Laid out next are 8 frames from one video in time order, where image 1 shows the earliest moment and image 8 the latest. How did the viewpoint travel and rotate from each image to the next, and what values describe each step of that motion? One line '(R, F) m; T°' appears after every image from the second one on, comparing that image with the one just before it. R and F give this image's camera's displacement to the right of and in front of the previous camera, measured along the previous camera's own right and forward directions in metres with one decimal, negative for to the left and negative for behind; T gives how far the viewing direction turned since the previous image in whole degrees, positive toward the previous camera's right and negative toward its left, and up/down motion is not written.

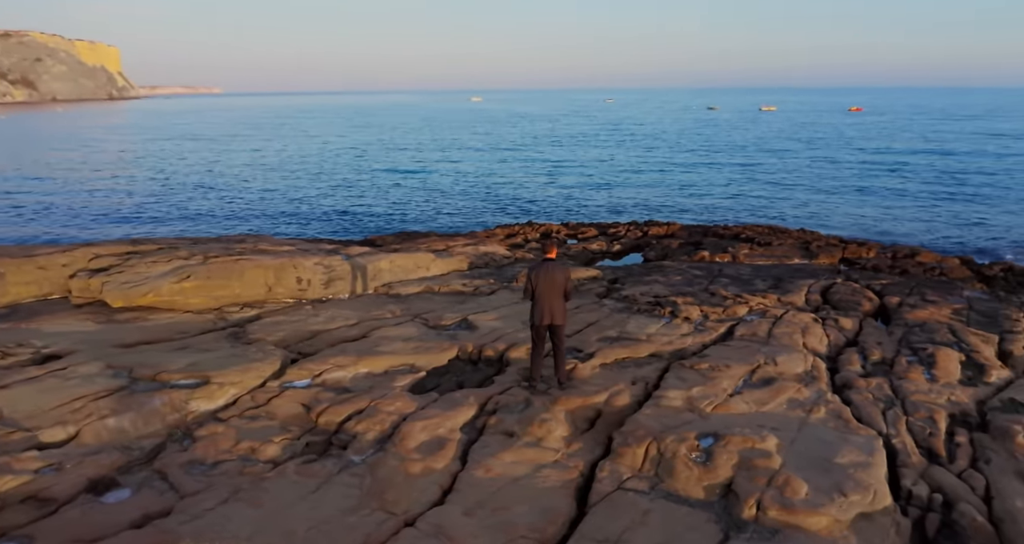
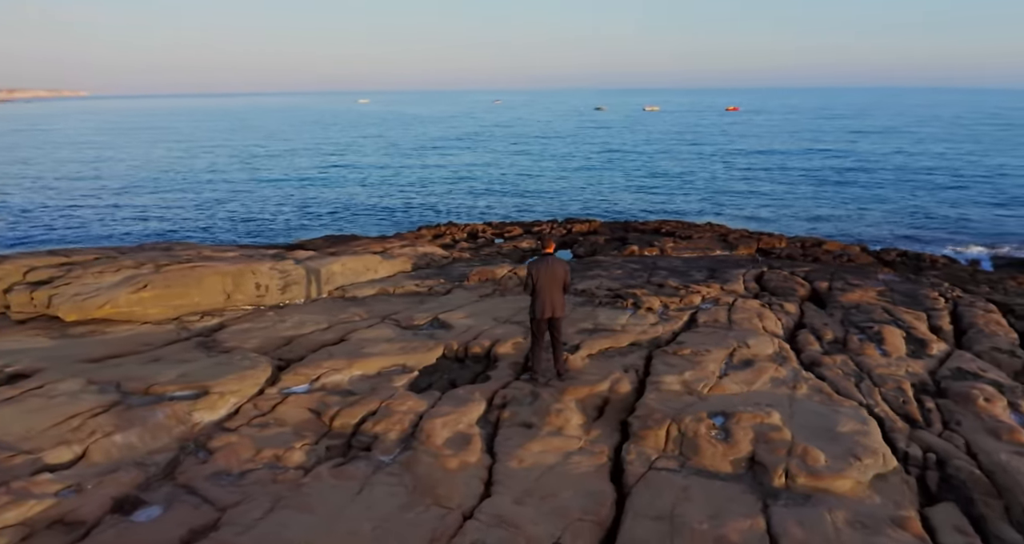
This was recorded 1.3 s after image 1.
(-0.8, 0.0) m; +7°
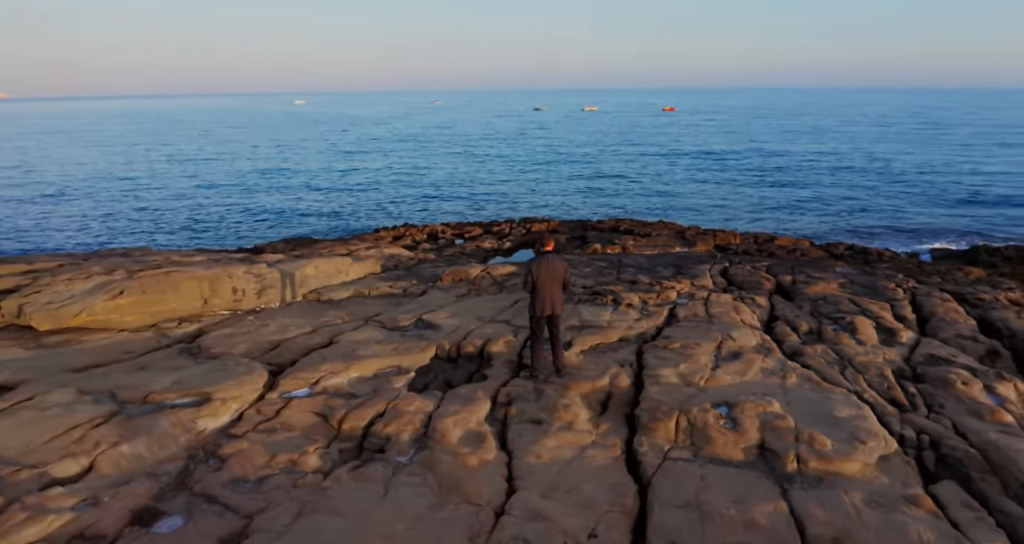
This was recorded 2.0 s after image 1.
(-0.4, 0.0) m; +4°
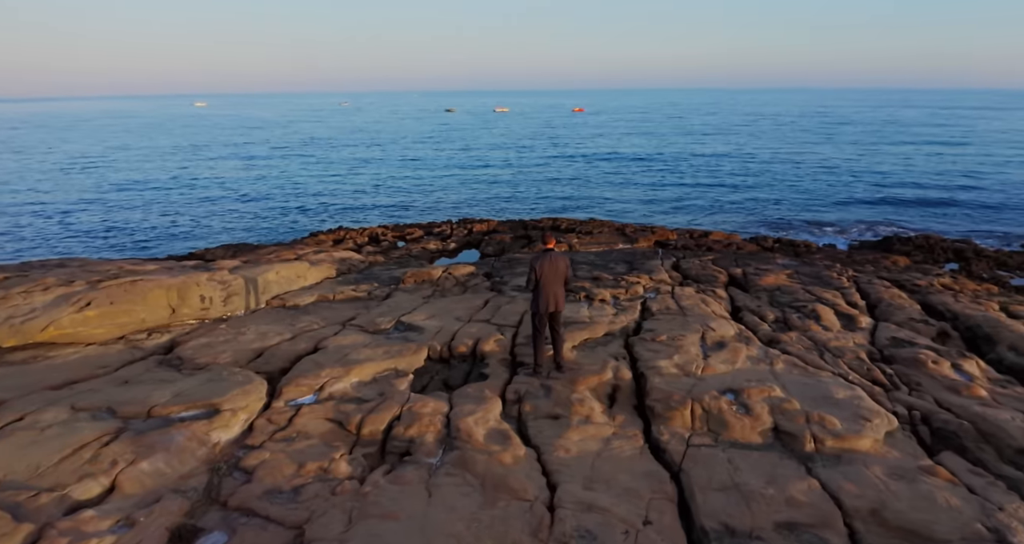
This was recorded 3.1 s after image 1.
(-0.6, 0.0) m; +6°
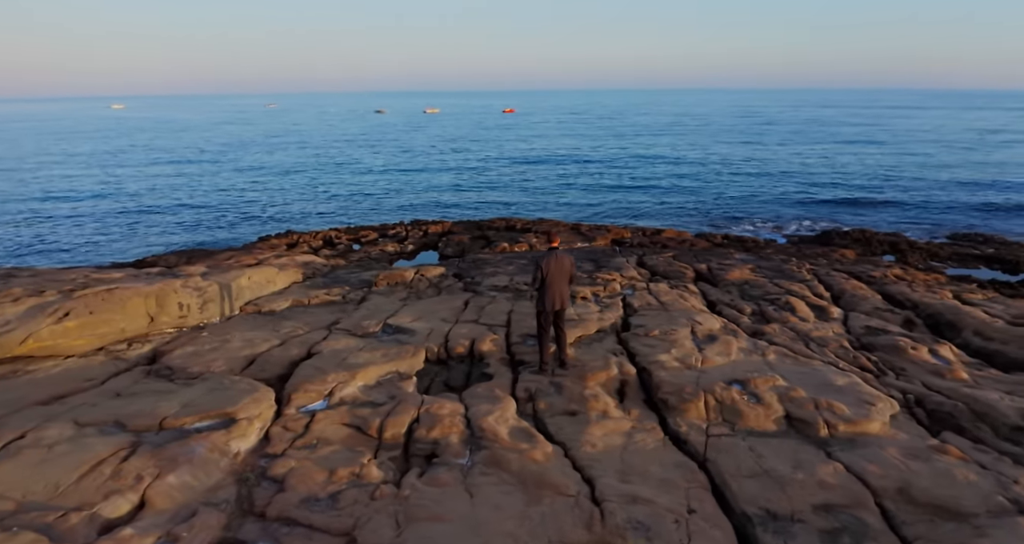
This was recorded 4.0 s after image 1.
(-0.5, 0.0) m; +4°
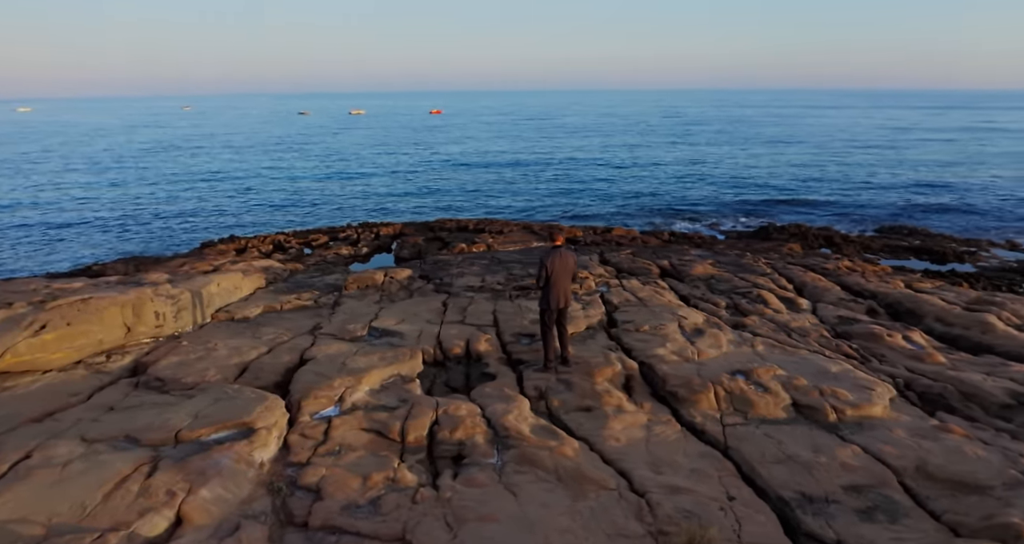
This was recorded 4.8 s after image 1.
(-0.5, 0.0) m; +4°
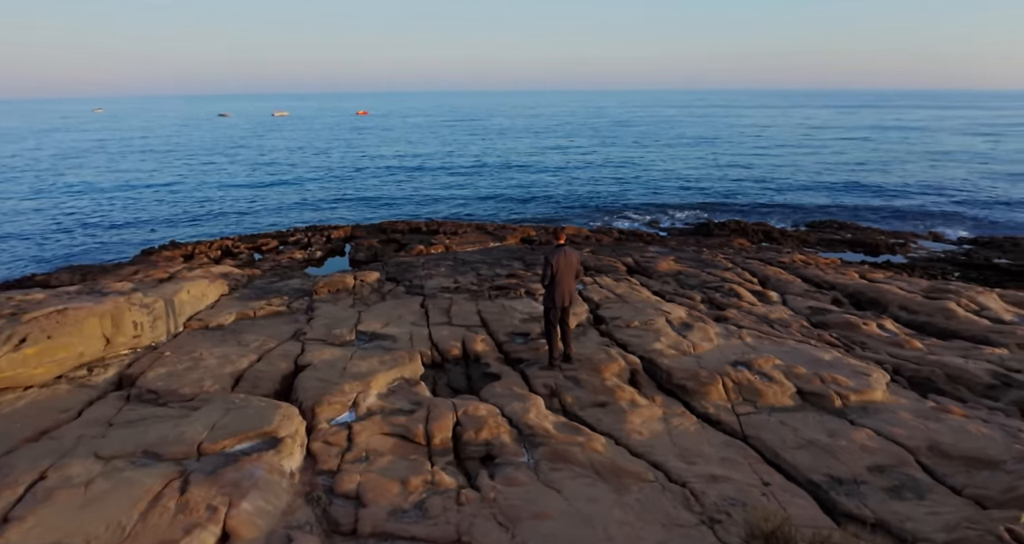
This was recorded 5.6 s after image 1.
(-0.5, 0.0) m; +4°
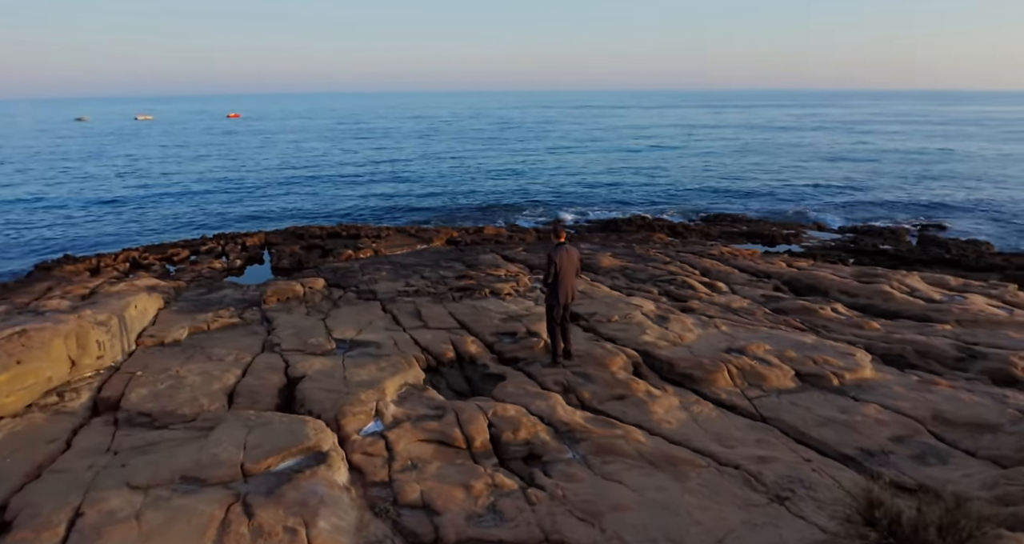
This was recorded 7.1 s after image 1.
(-0.9, 0.0) m; +7°
